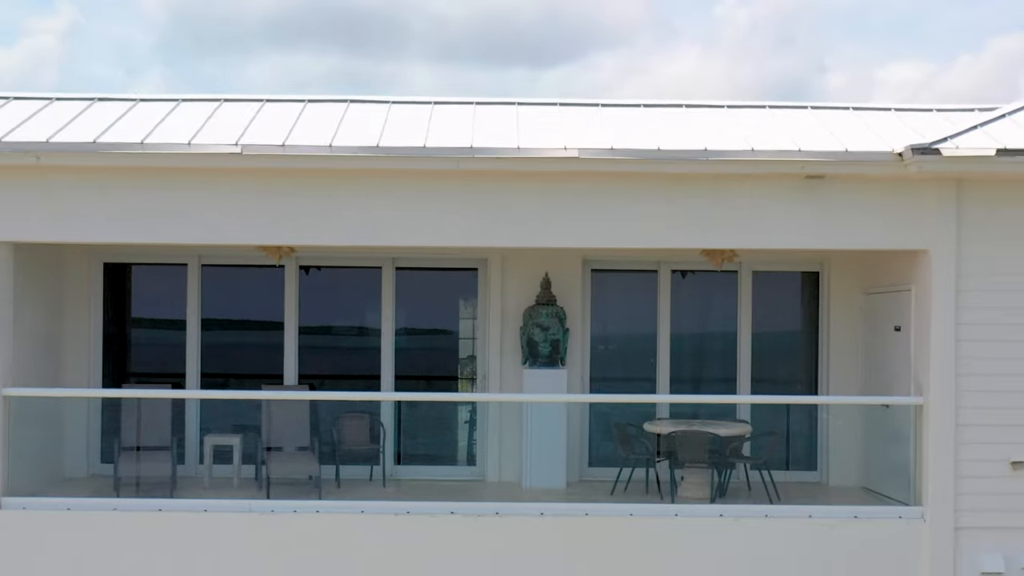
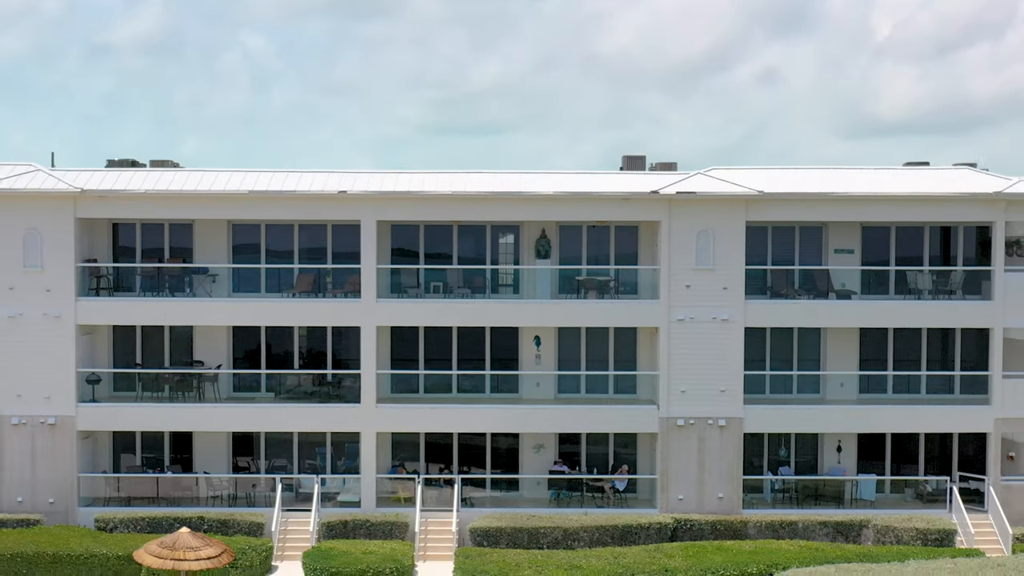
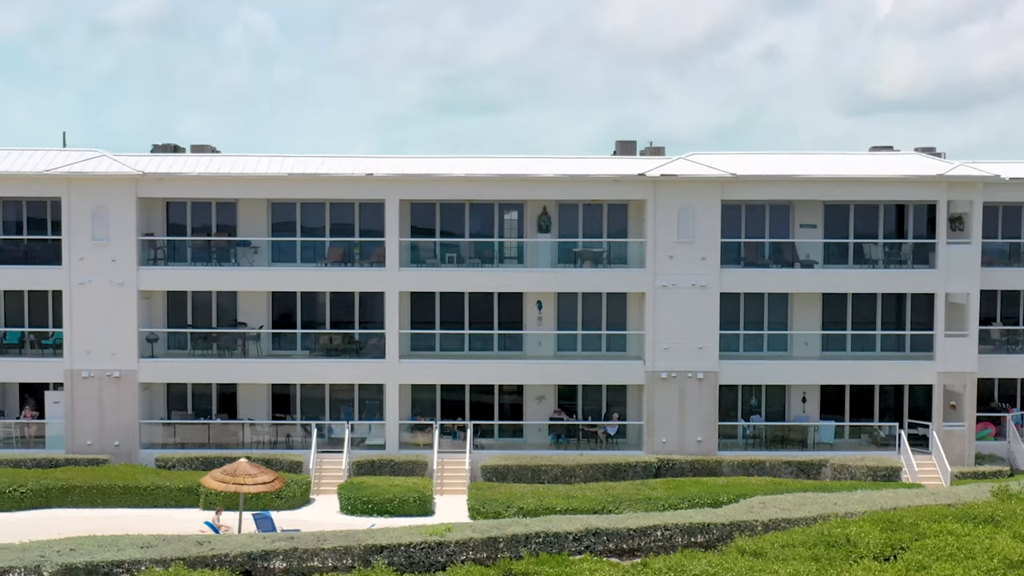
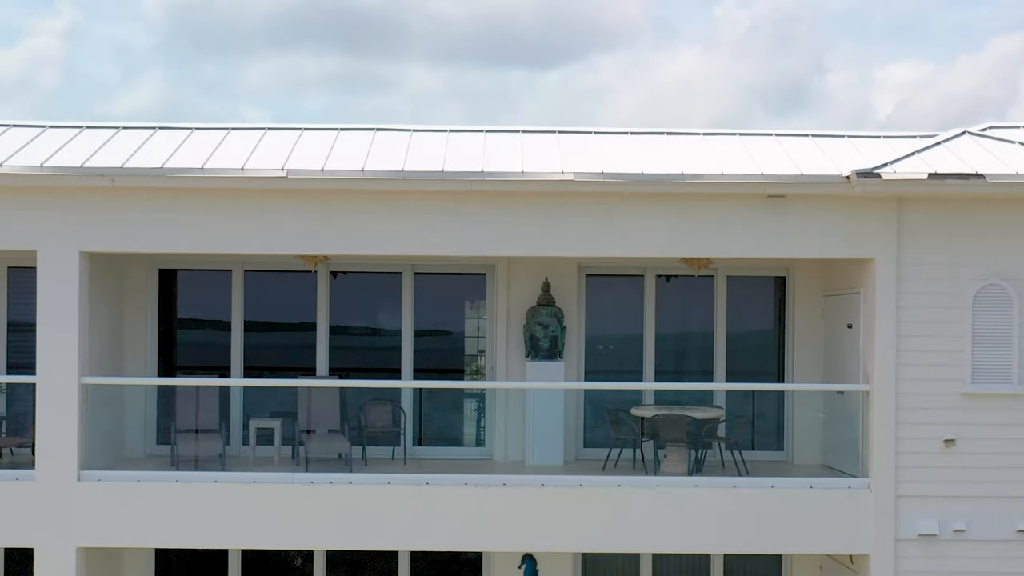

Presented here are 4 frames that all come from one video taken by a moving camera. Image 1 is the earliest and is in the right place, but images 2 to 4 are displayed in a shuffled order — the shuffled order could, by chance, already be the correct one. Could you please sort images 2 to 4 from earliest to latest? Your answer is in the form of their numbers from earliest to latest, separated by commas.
4, 2, 3
